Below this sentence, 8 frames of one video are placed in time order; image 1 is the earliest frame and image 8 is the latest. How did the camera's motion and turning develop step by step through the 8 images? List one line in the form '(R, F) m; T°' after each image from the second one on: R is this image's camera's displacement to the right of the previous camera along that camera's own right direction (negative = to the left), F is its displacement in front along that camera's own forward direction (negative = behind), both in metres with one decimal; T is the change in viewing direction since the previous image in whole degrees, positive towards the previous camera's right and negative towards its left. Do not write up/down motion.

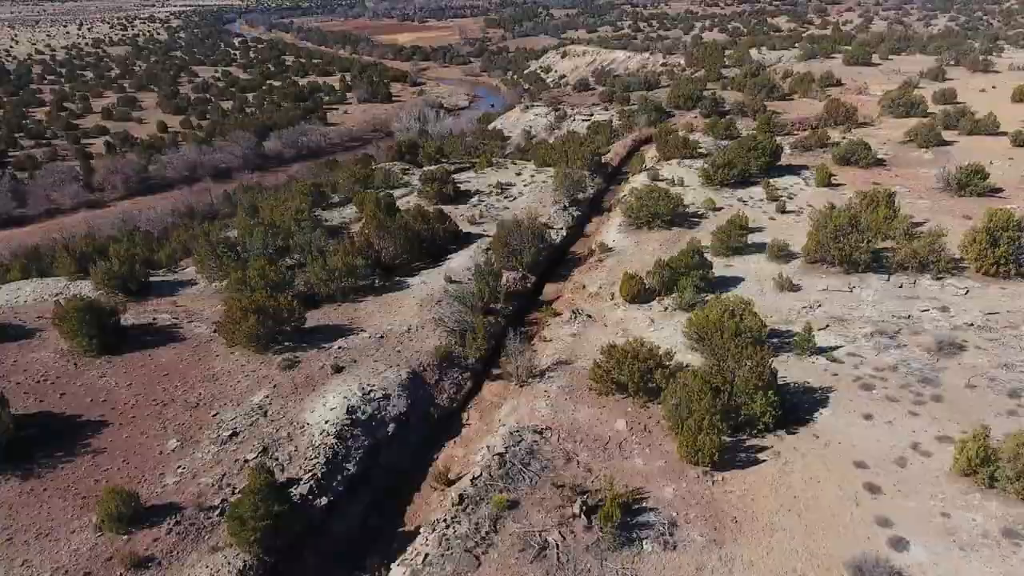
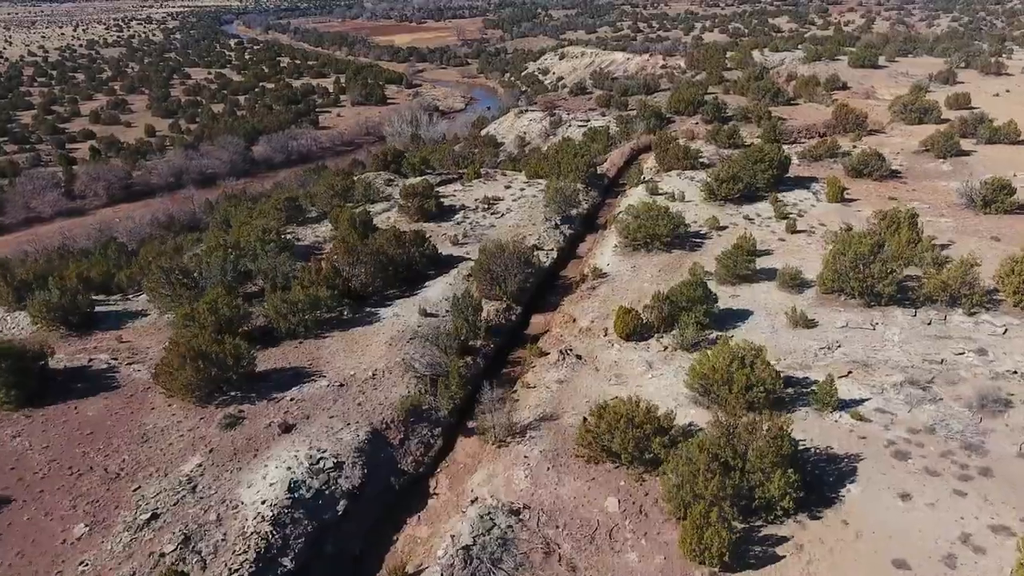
(+0.5, +2.0) m; 0°
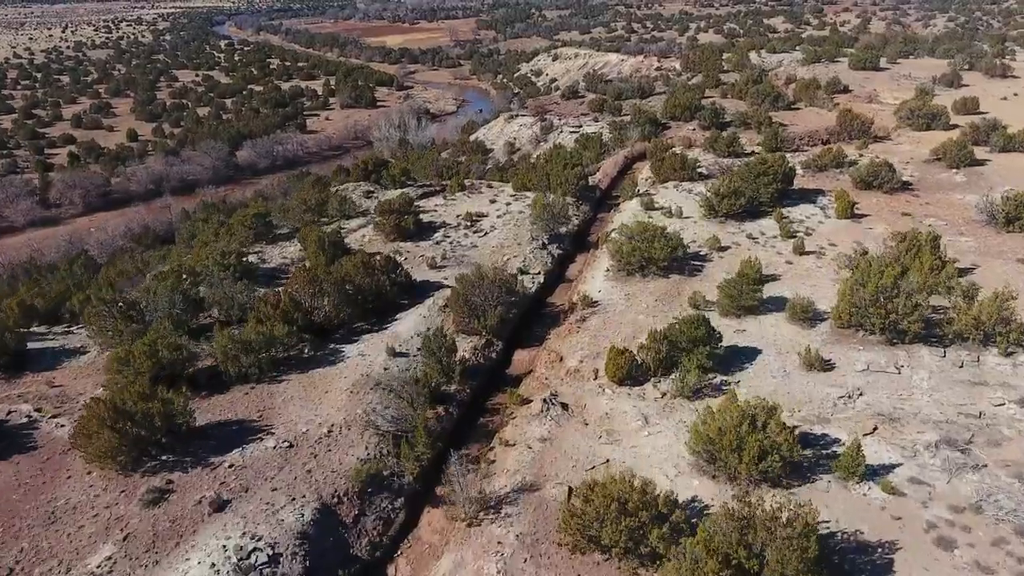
(+0.4, +2.0) m; 0°
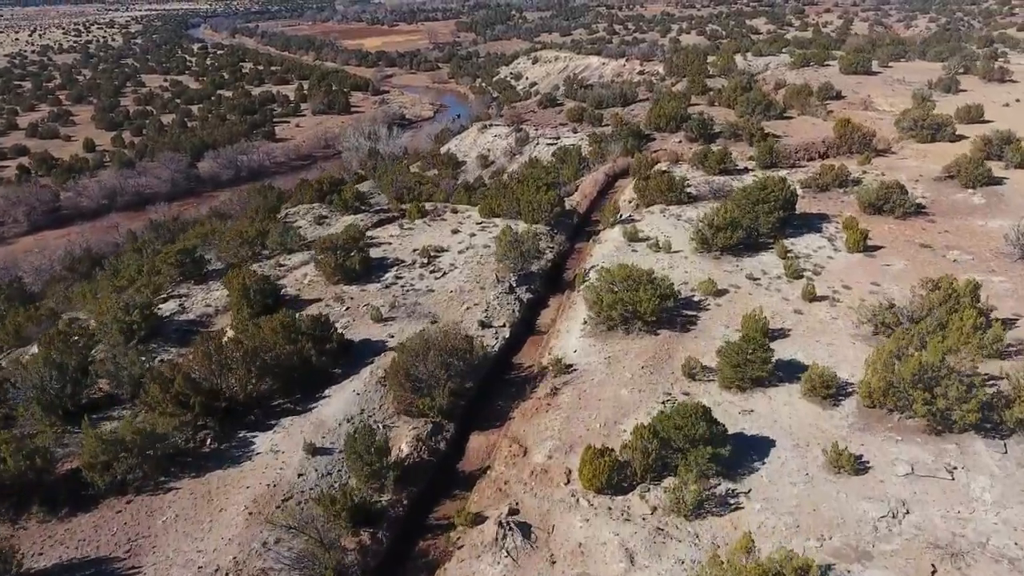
(+0.7, +3.3) m; +1°
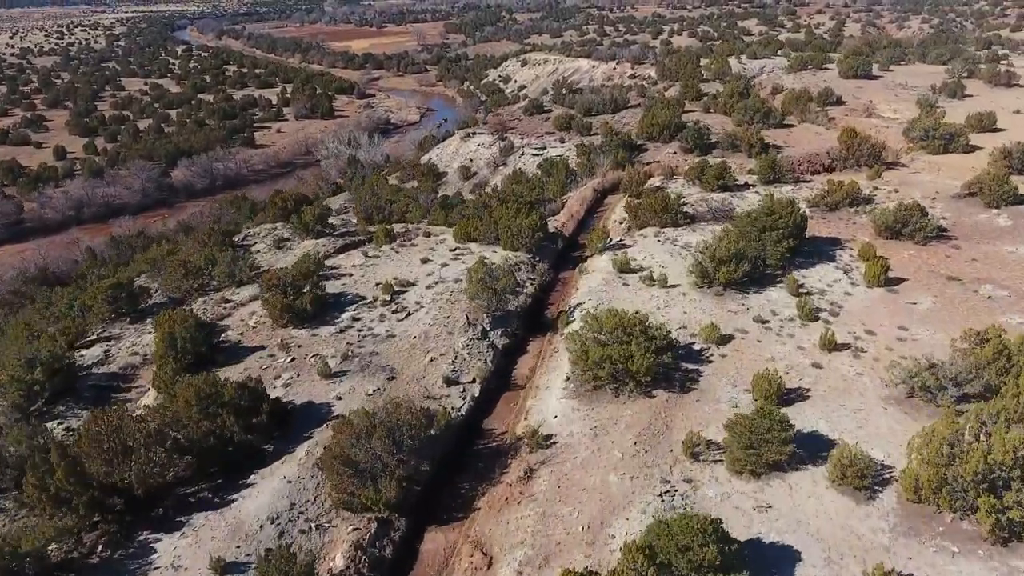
(+0.5, +2.6) m; +1°
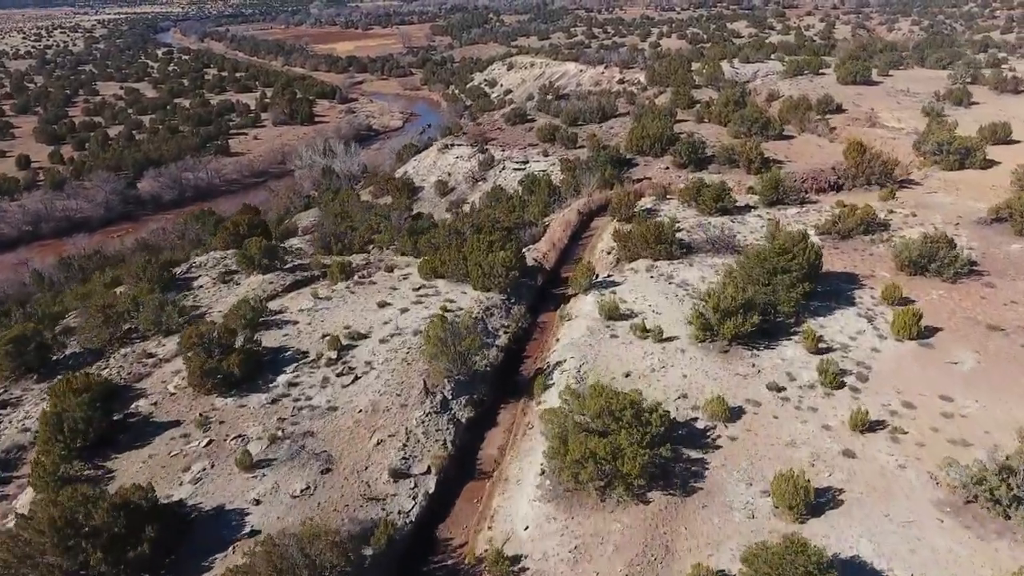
(+0.5, +2.8) m; +1°
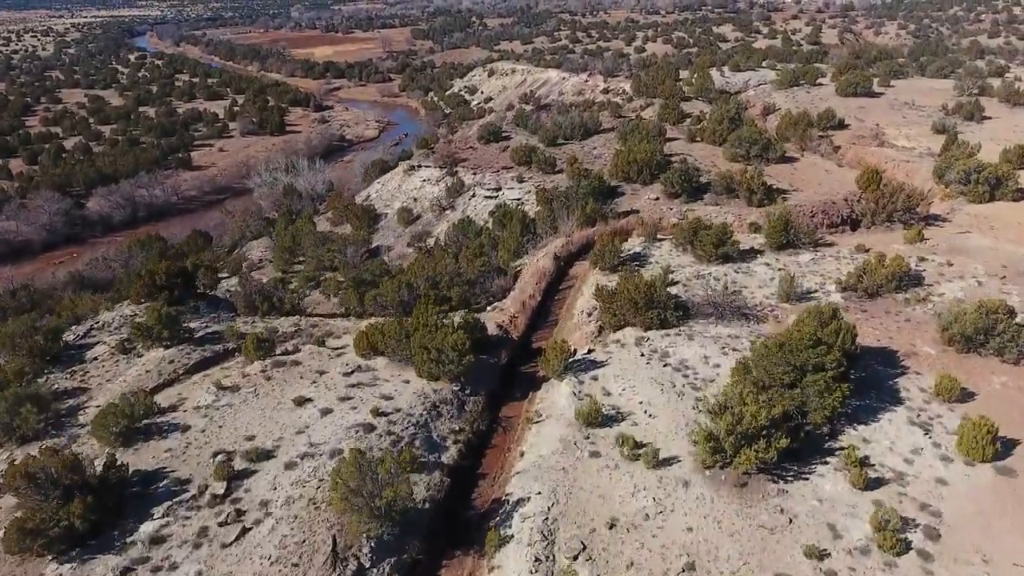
(+0.8, +3.9) m; +1°
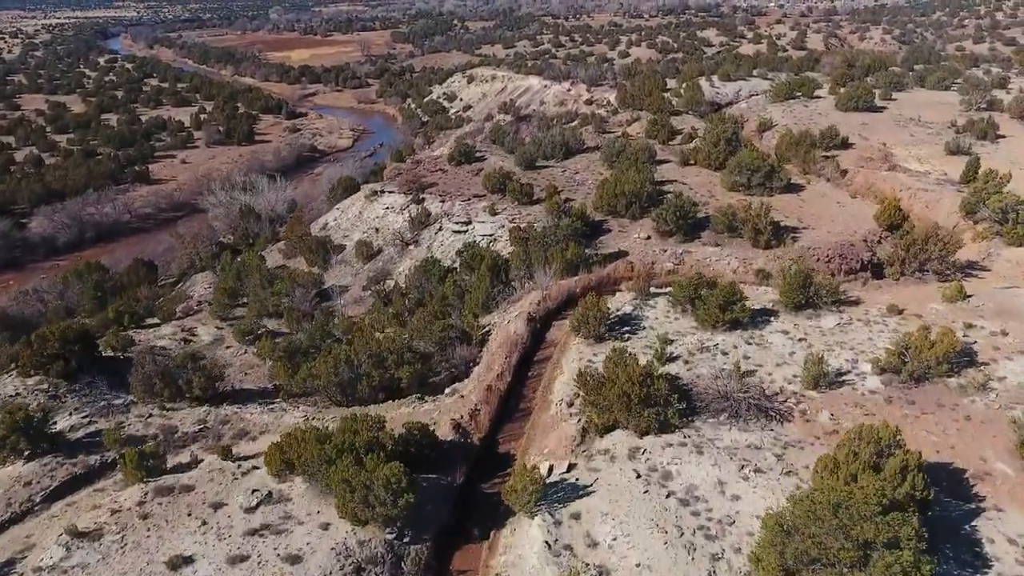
(+0.5, +3.7) m; +1°
